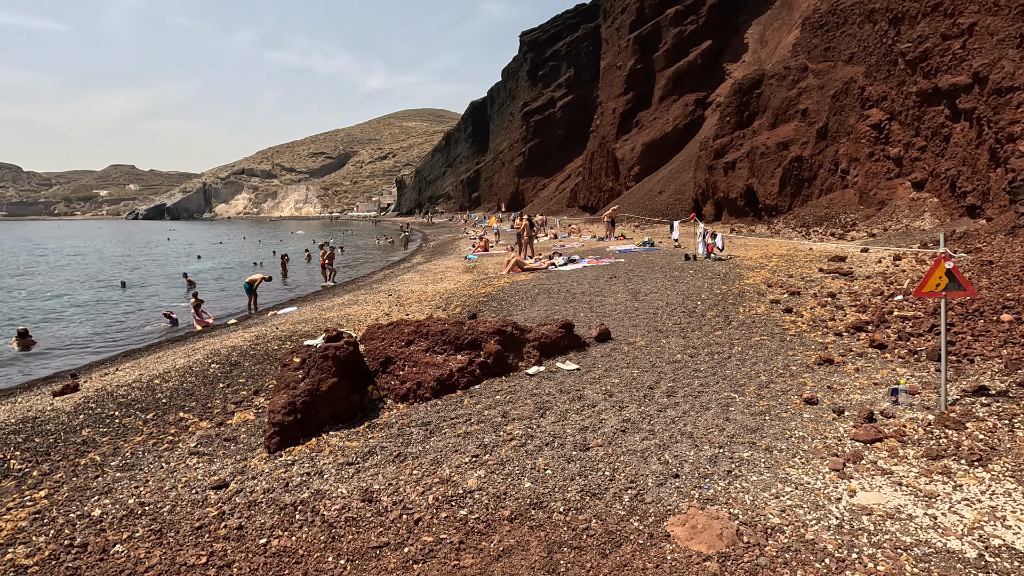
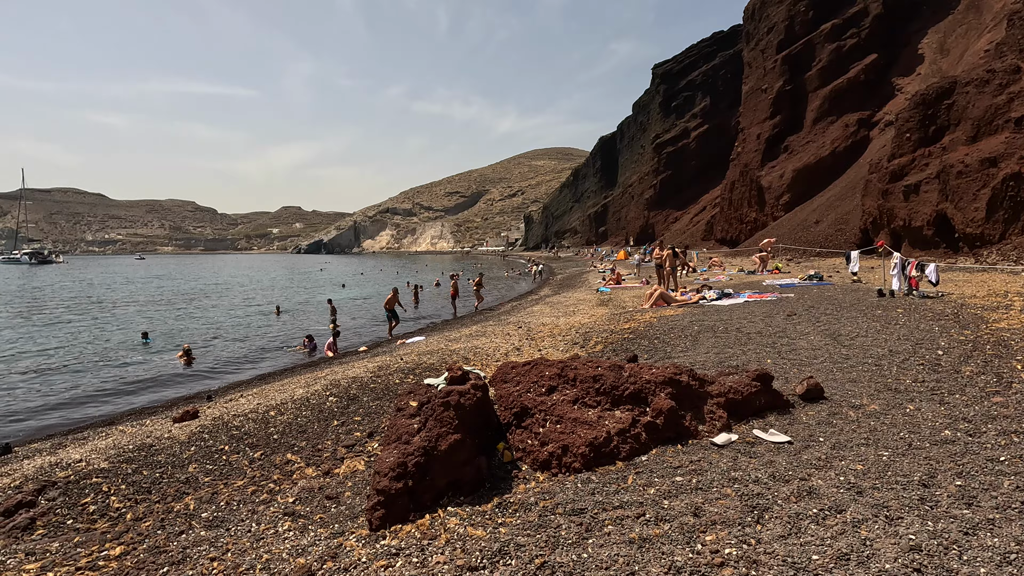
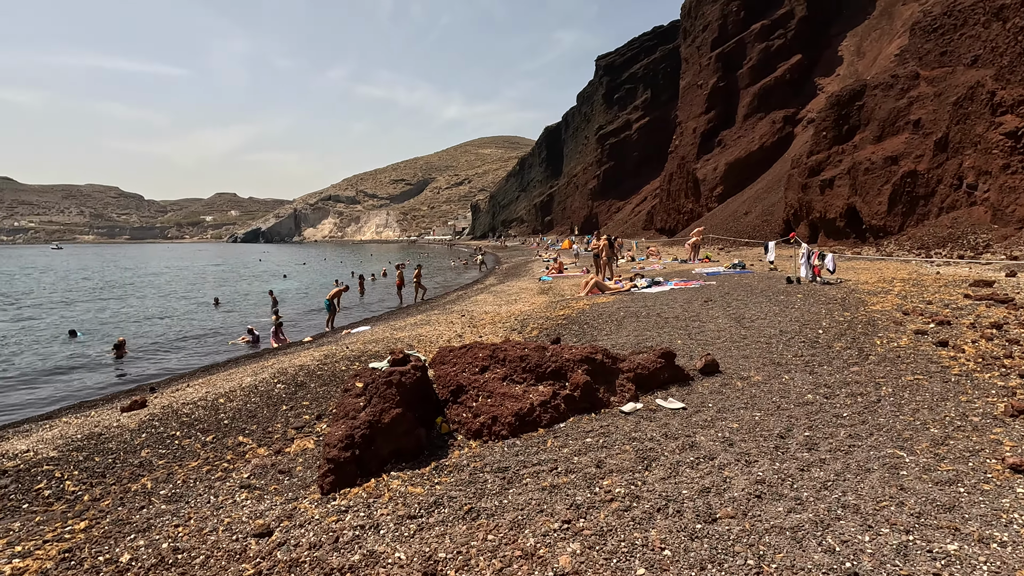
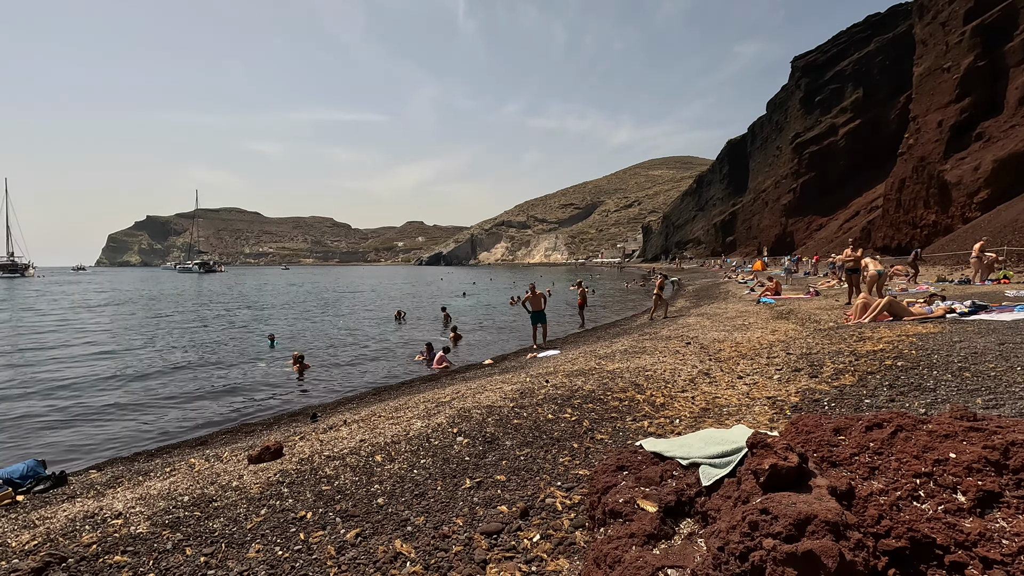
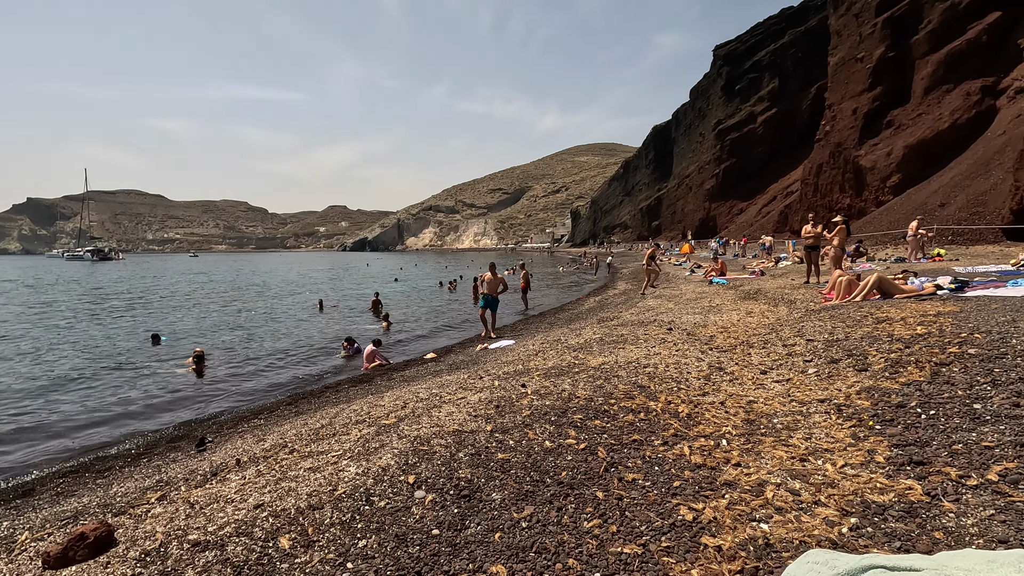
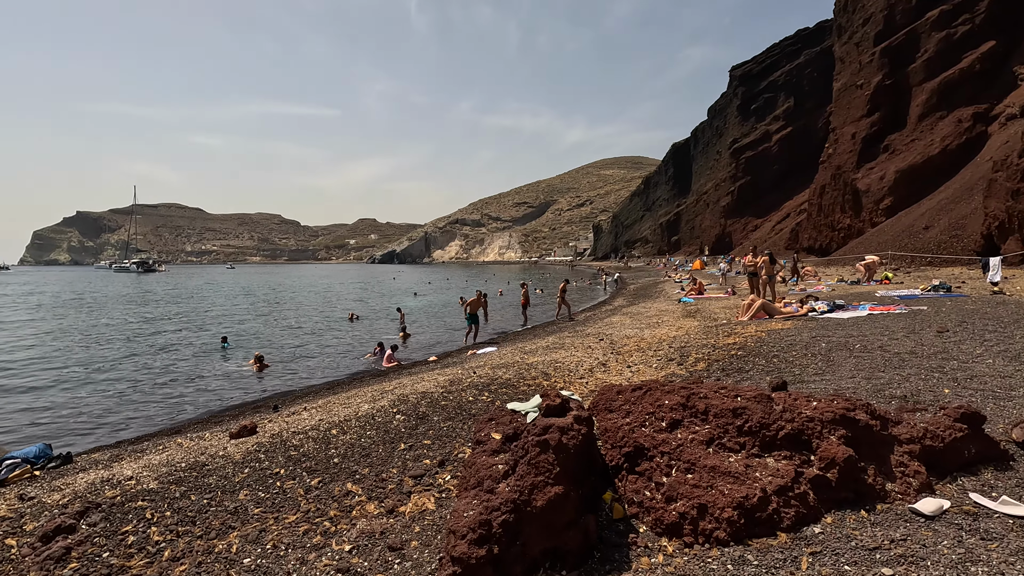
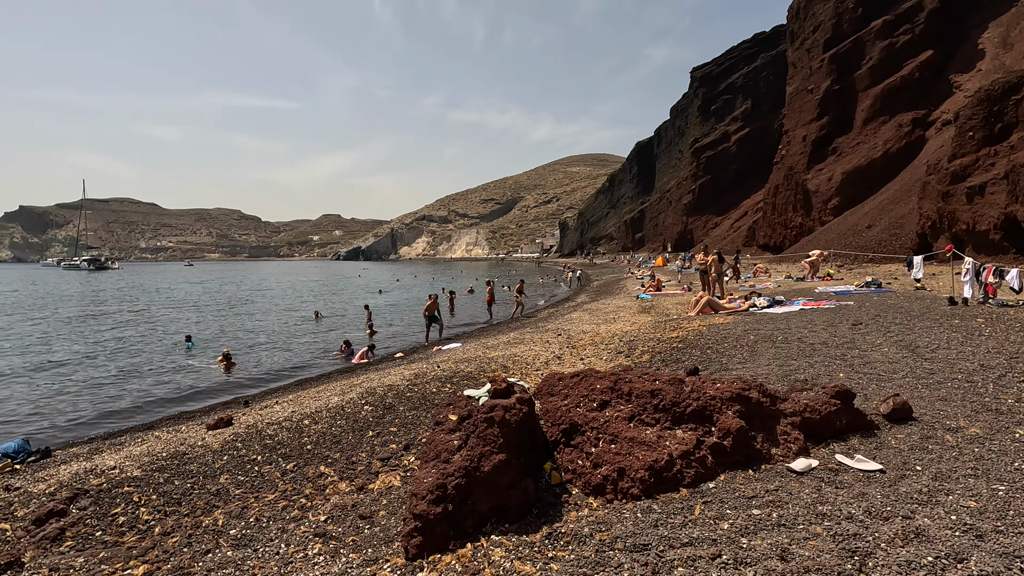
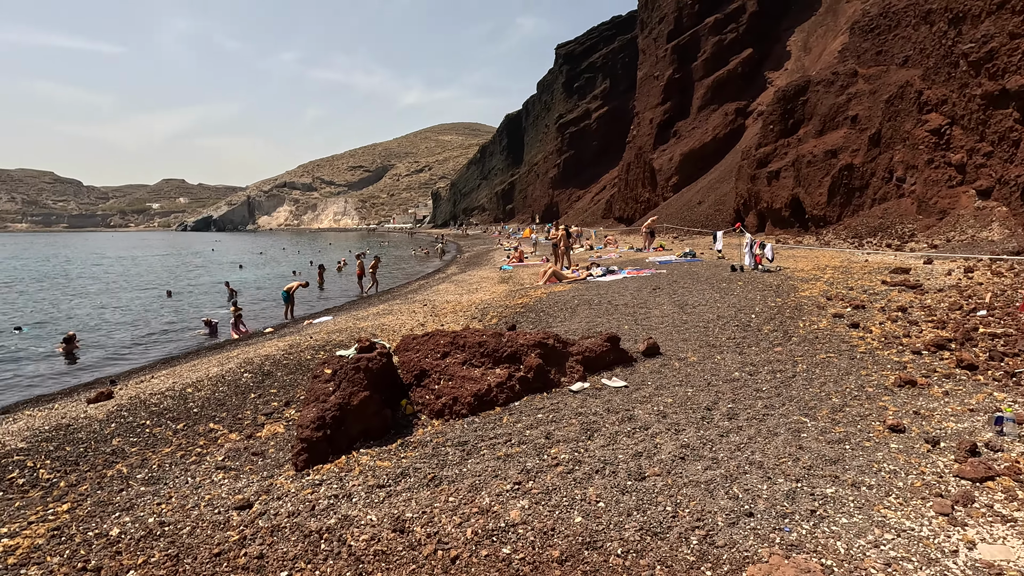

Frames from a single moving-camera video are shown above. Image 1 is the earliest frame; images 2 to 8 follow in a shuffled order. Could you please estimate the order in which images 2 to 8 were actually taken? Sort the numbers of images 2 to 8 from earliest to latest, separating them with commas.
8, 3, 2, 7, 6, 4, 5
